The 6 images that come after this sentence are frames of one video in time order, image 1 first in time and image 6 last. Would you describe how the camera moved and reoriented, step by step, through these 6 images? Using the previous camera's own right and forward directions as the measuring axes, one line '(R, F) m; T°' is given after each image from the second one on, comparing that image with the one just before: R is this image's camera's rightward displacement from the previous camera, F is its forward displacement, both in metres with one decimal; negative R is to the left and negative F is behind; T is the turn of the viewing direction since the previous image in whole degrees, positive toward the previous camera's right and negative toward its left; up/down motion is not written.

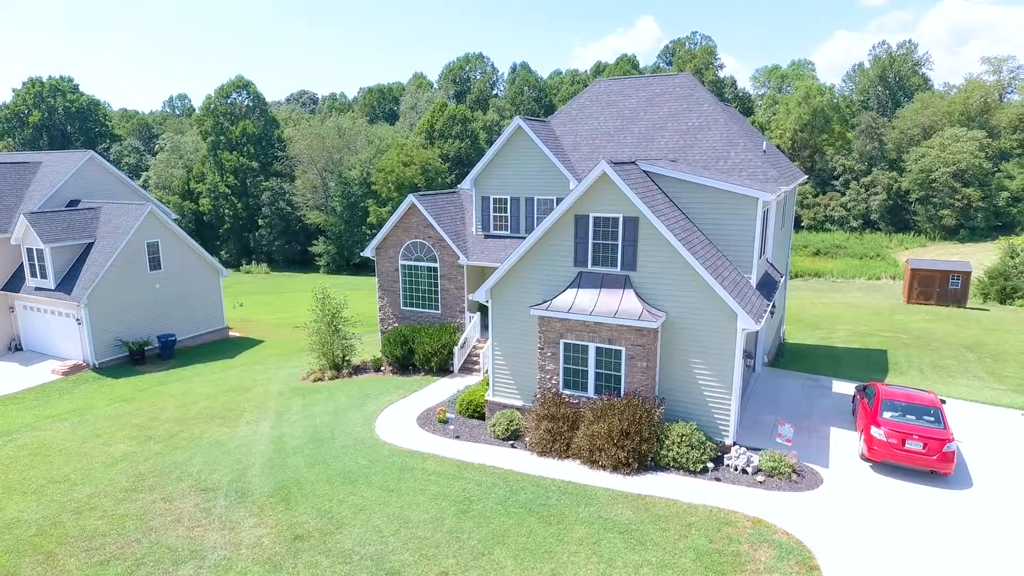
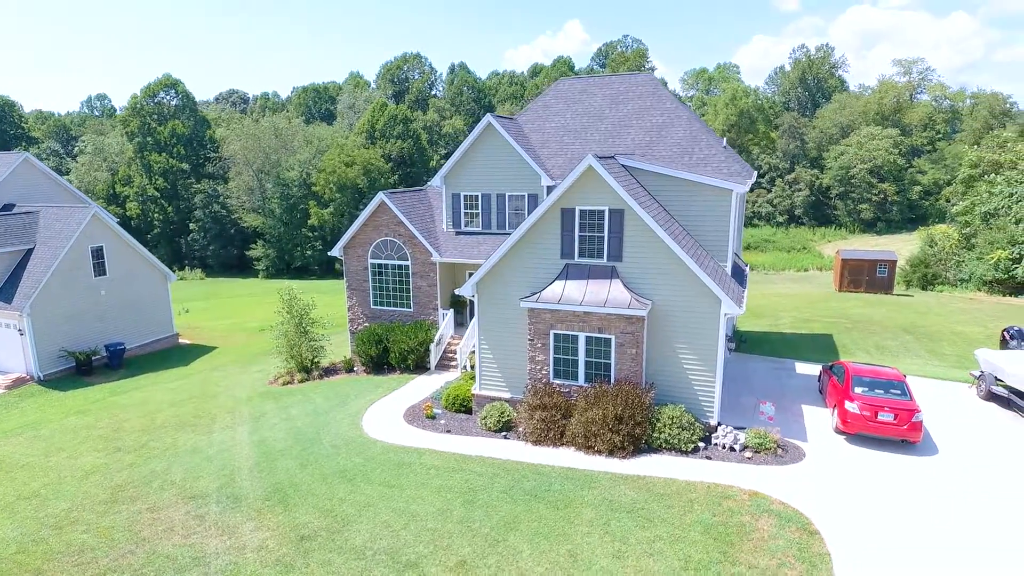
(-1.3, -0.2) m; +6°
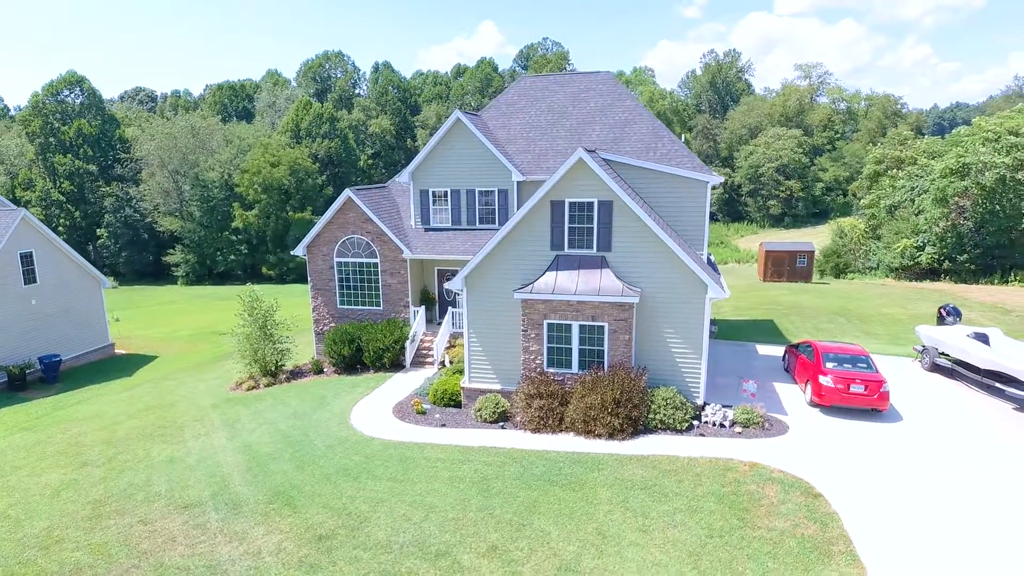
(-1.9, -0.1) m; +7°
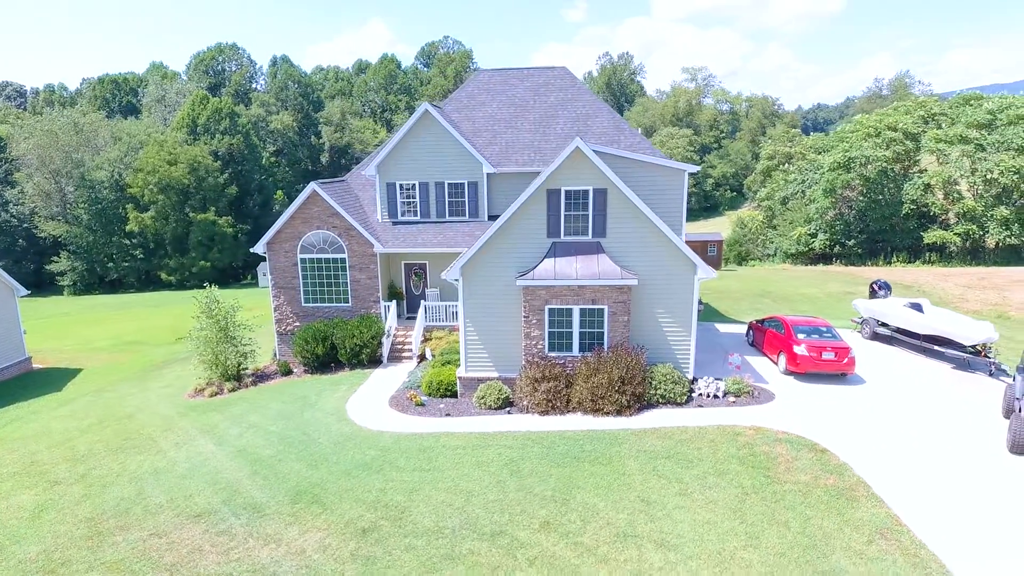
(-2.7, -0.1) m; +9°
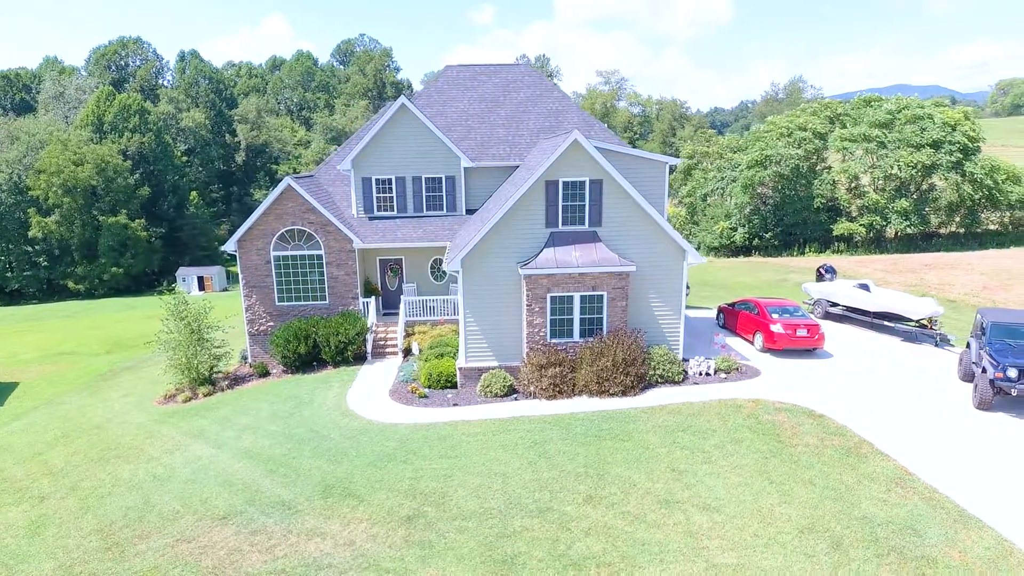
(-2.4, -0.2) m; +8°
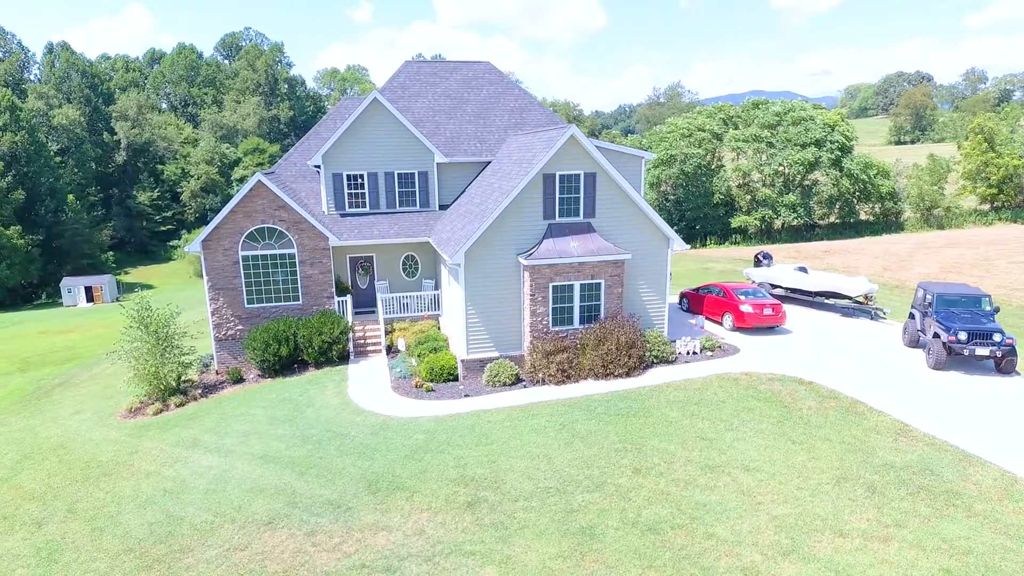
(-3.1, -0.1) m; +10°
